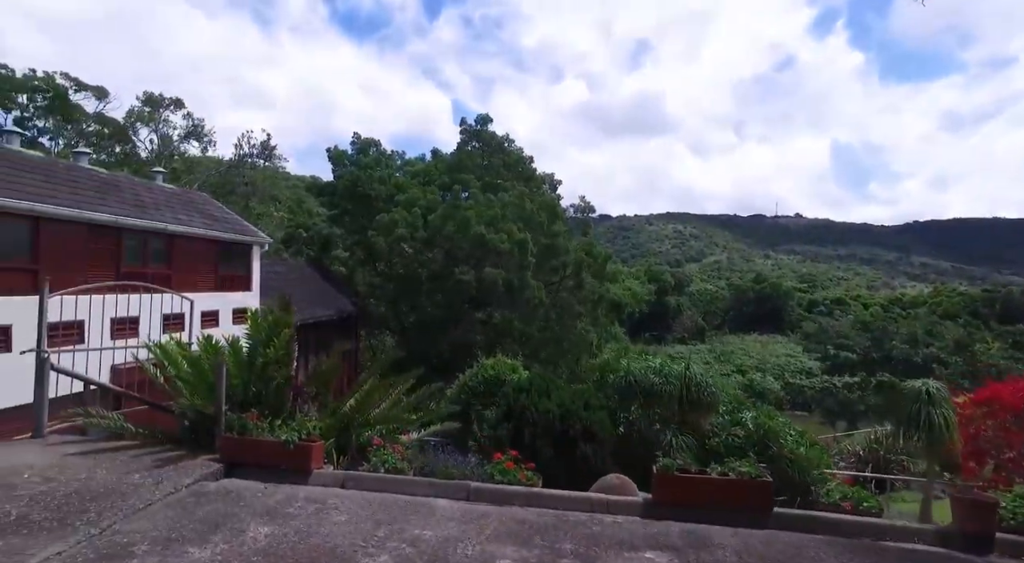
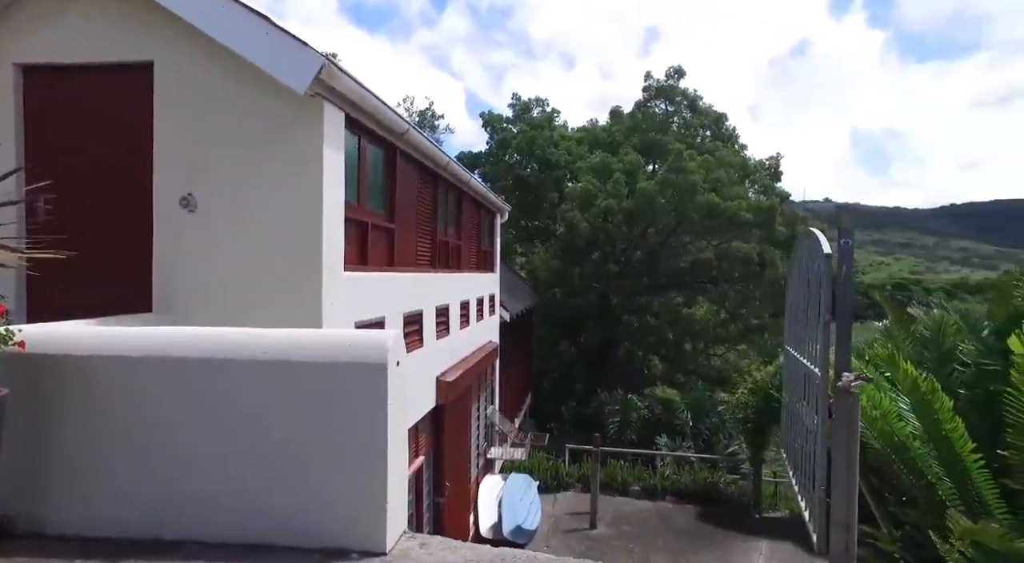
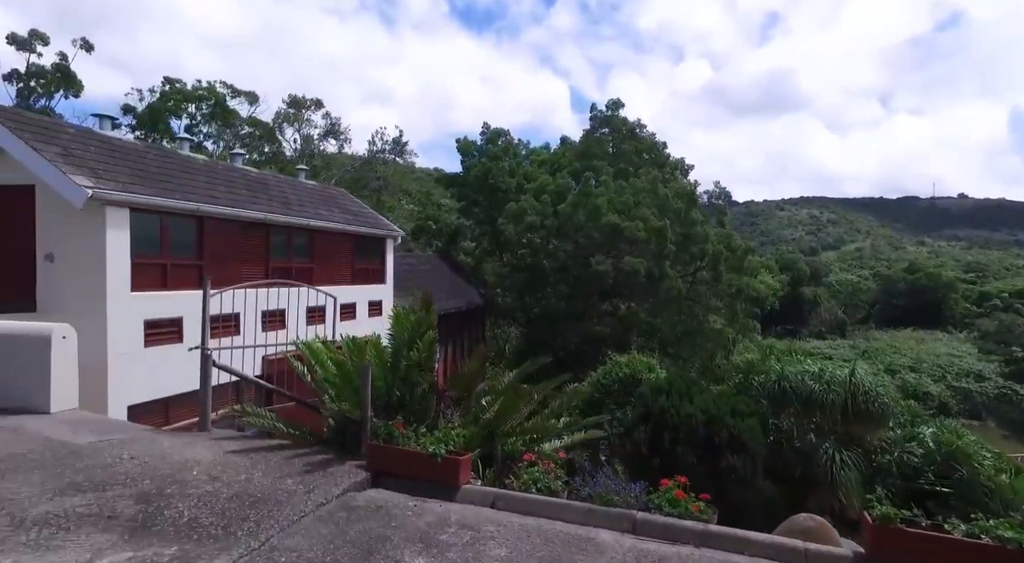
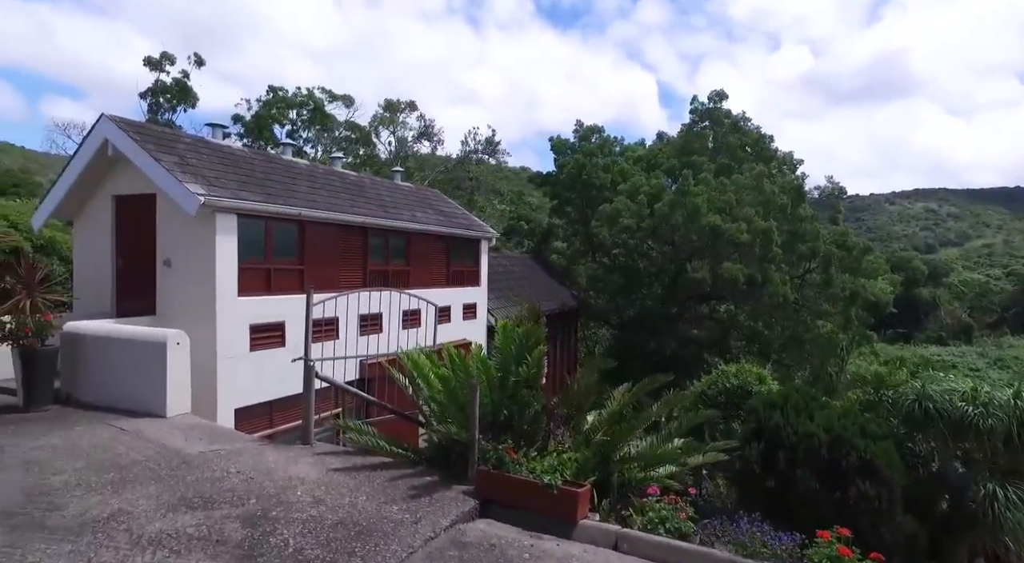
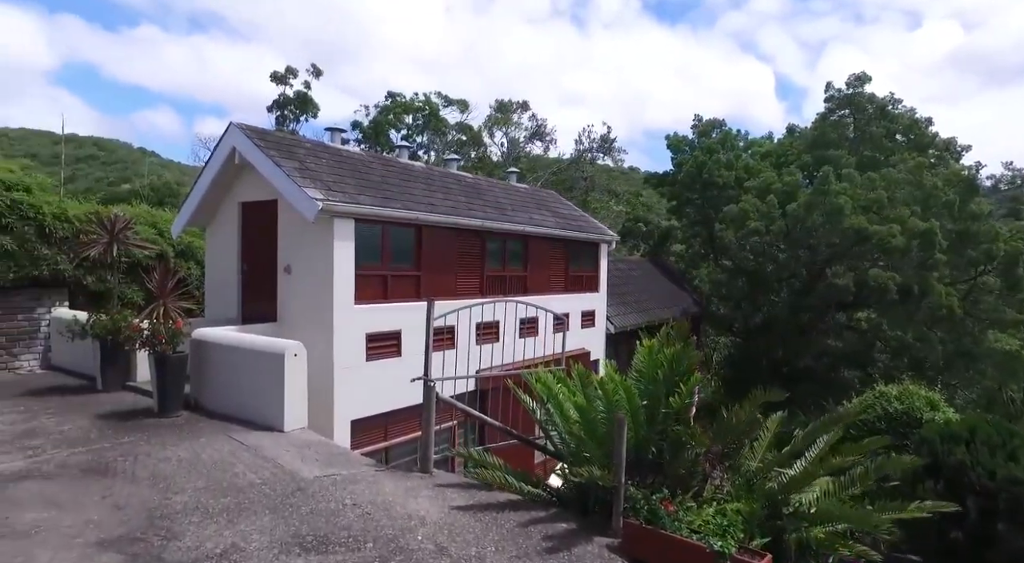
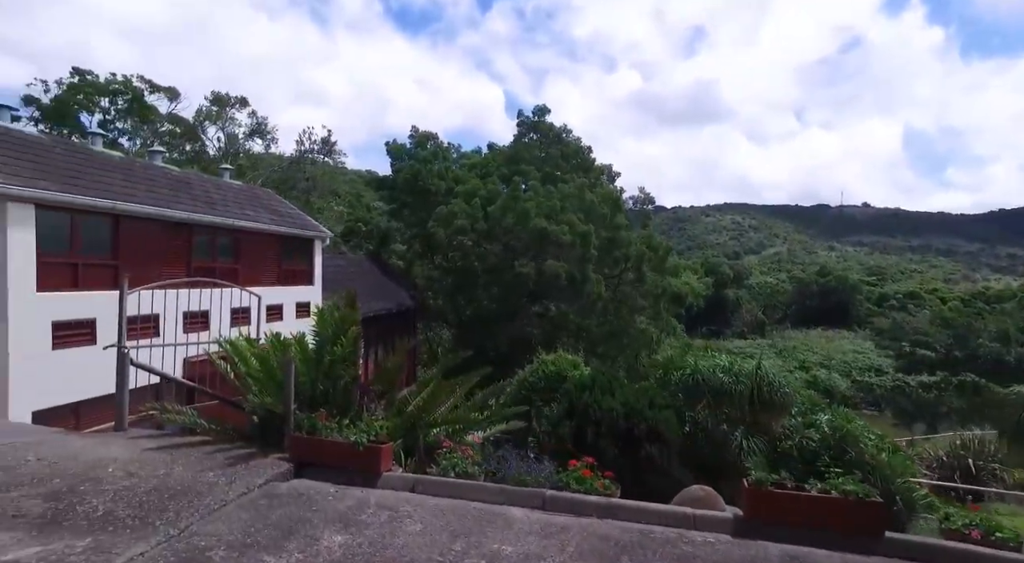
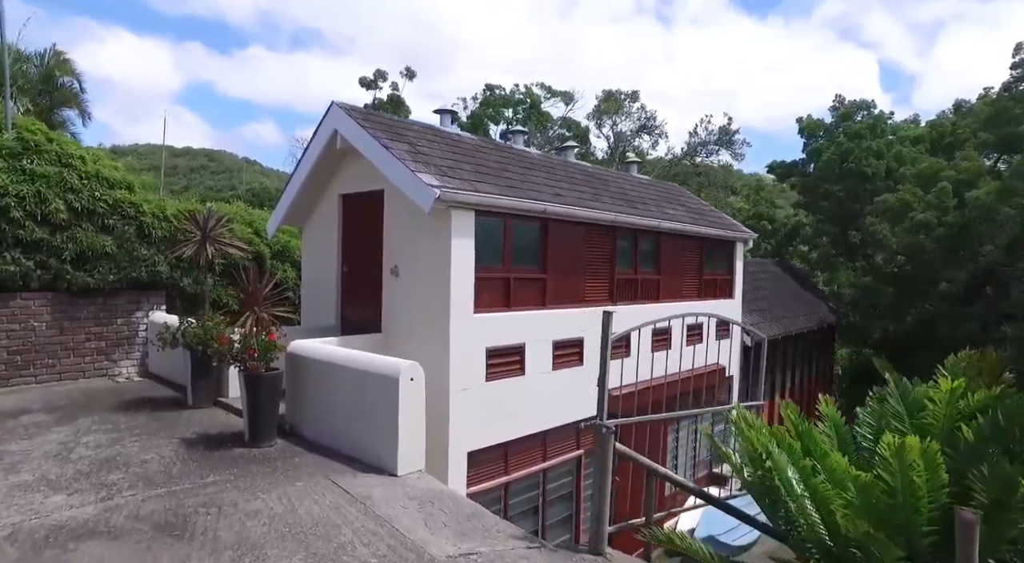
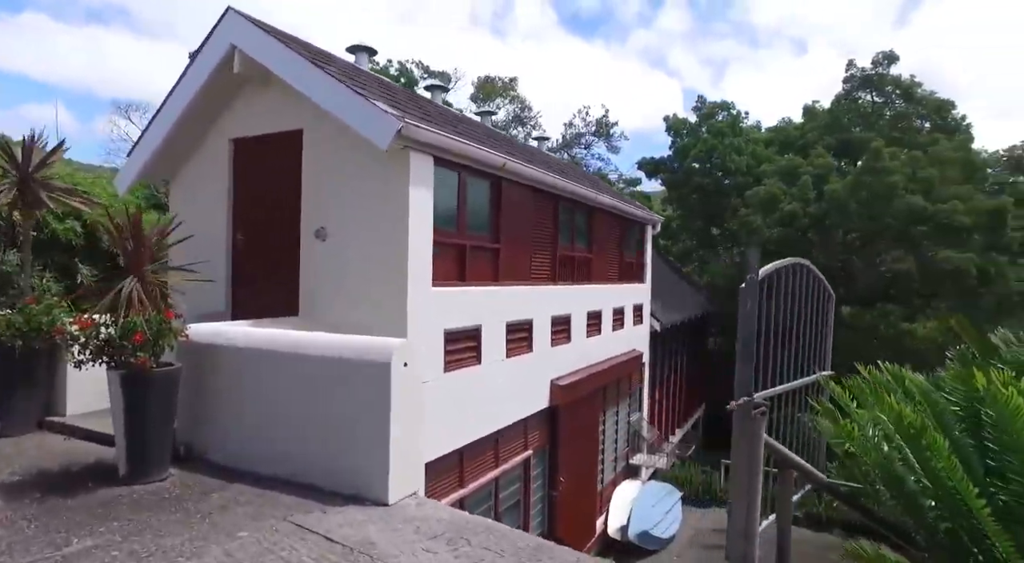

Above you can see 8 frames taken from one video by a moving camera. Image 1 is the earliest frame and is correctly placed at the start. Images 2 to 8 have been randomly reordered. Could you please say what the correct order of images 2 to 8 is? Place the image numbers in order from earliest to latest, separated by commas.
6, 3, 4, 5, 7, 8, 2
